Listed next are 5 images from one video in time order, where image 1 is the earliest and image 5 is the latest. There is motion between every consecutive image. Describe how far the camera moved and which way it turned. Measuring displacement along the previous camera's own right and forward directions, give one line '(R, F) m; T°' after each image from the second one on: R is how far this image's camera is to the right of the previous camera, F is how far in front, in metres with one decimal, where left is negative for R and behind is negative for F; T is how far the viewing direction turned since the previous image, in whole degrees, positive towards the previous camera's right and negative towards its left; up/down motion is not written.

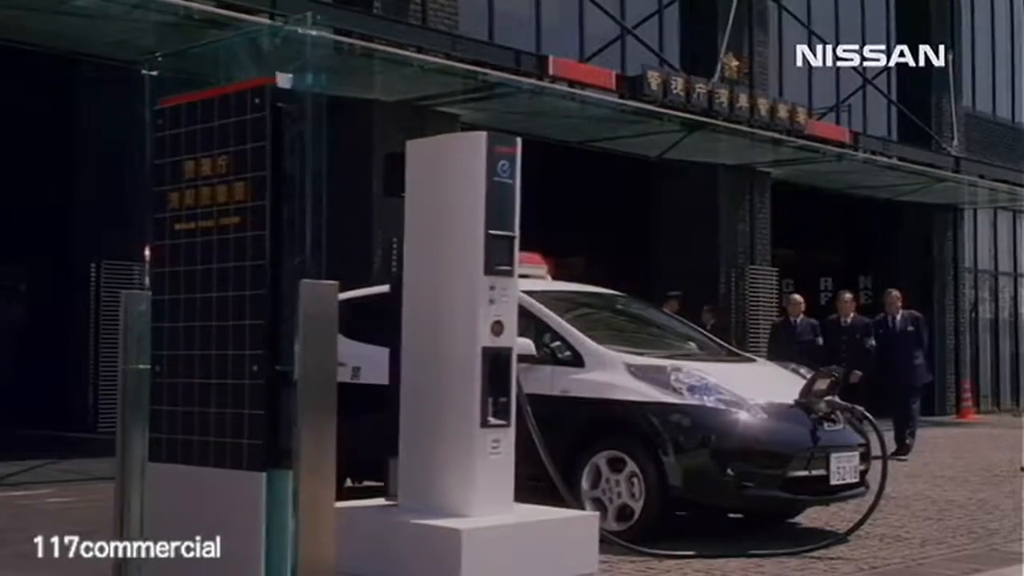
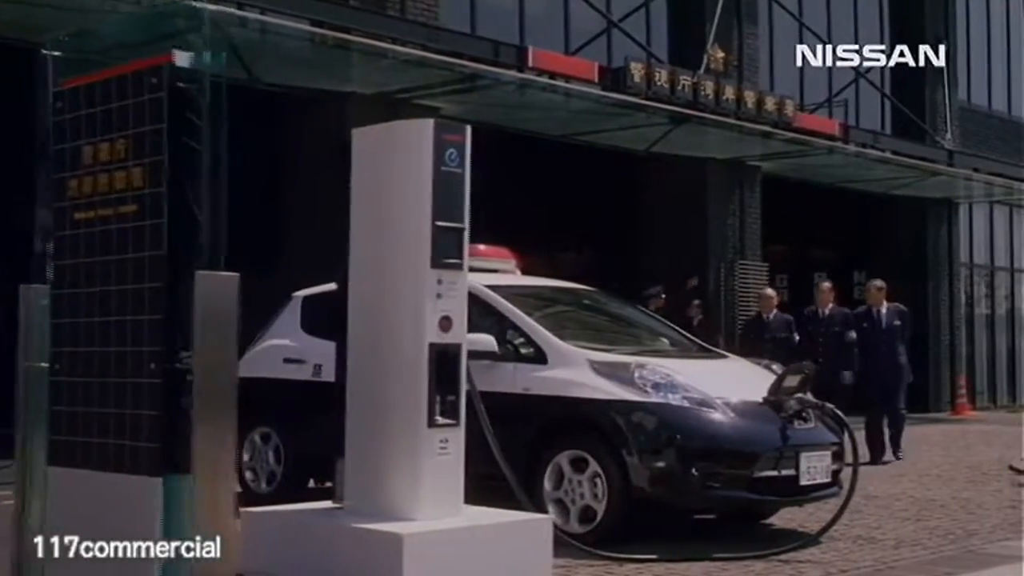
(+0.3, +0.3) m; 0°
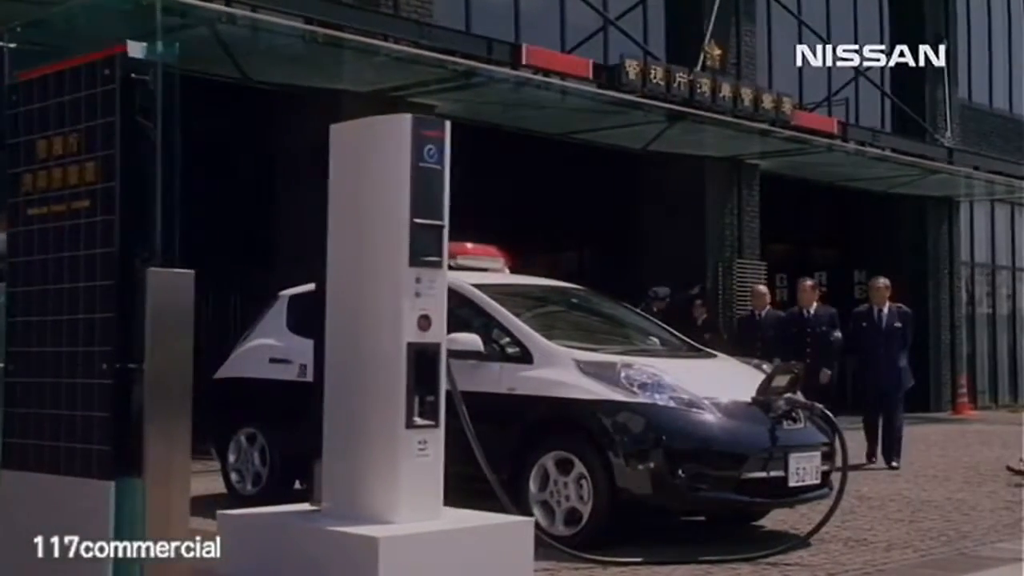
(+0.1, +0.1) m; 0°
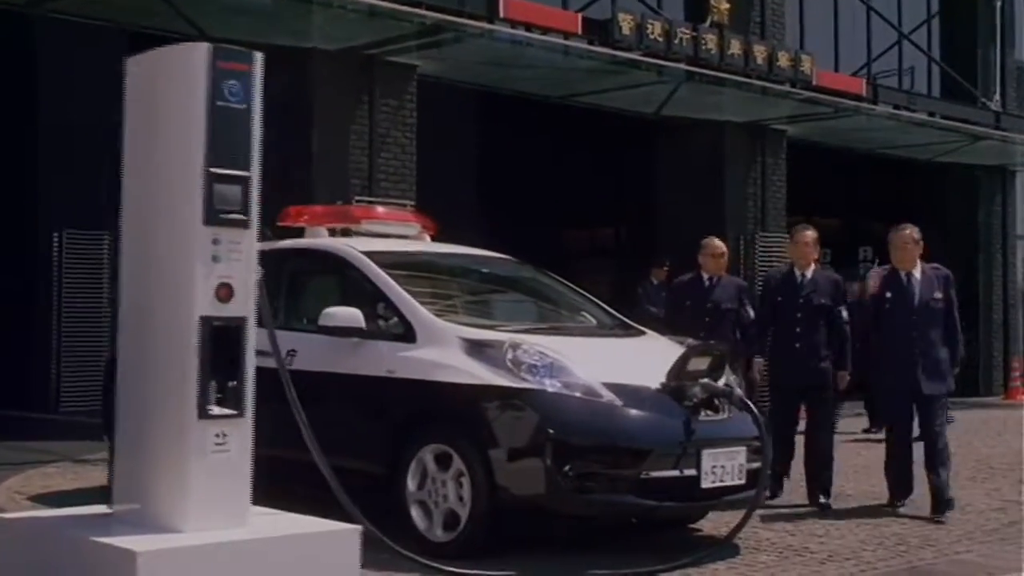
(+1.1, +1.2) m; -3°
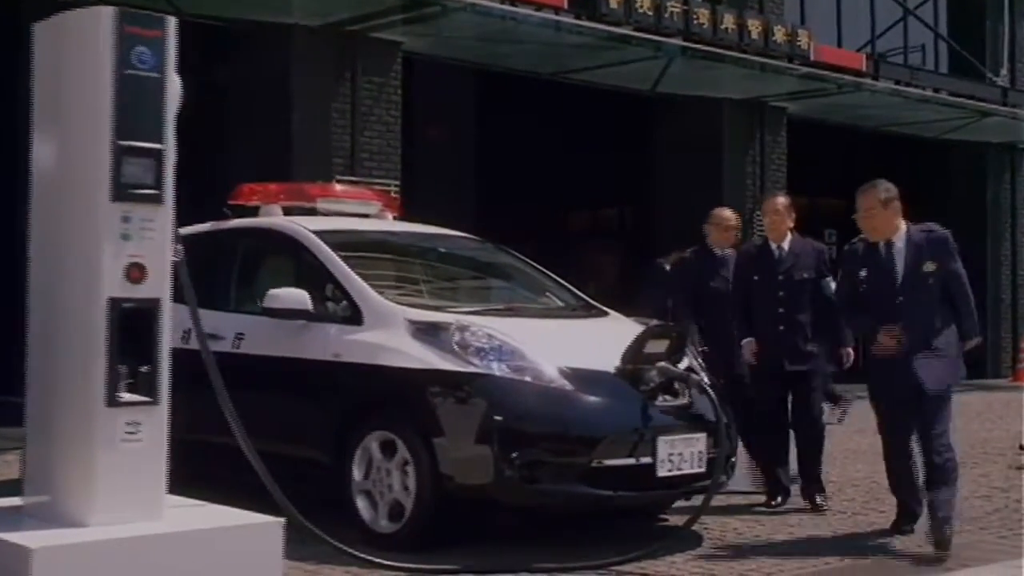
(+0.3, +0.3) m; -1°
